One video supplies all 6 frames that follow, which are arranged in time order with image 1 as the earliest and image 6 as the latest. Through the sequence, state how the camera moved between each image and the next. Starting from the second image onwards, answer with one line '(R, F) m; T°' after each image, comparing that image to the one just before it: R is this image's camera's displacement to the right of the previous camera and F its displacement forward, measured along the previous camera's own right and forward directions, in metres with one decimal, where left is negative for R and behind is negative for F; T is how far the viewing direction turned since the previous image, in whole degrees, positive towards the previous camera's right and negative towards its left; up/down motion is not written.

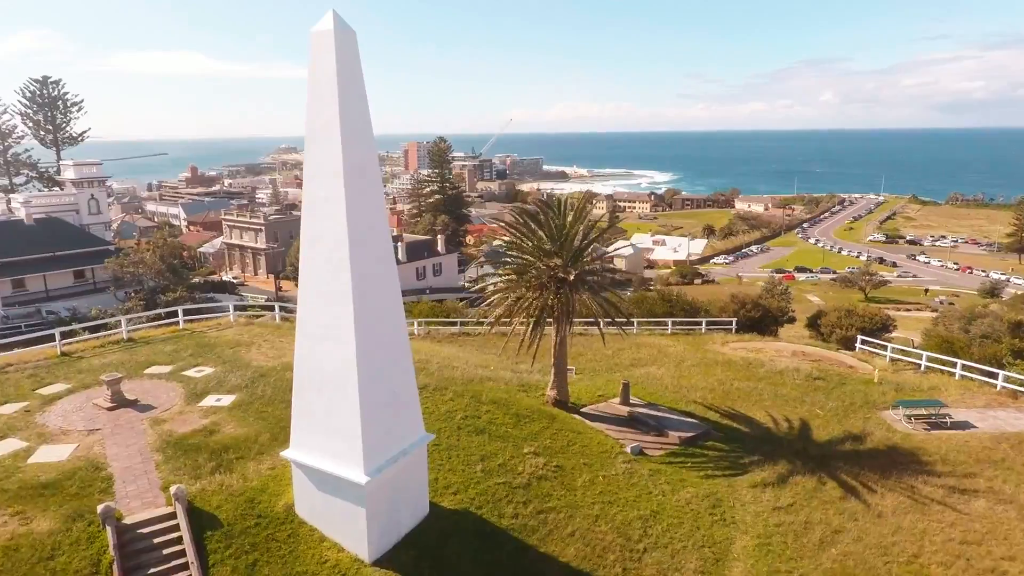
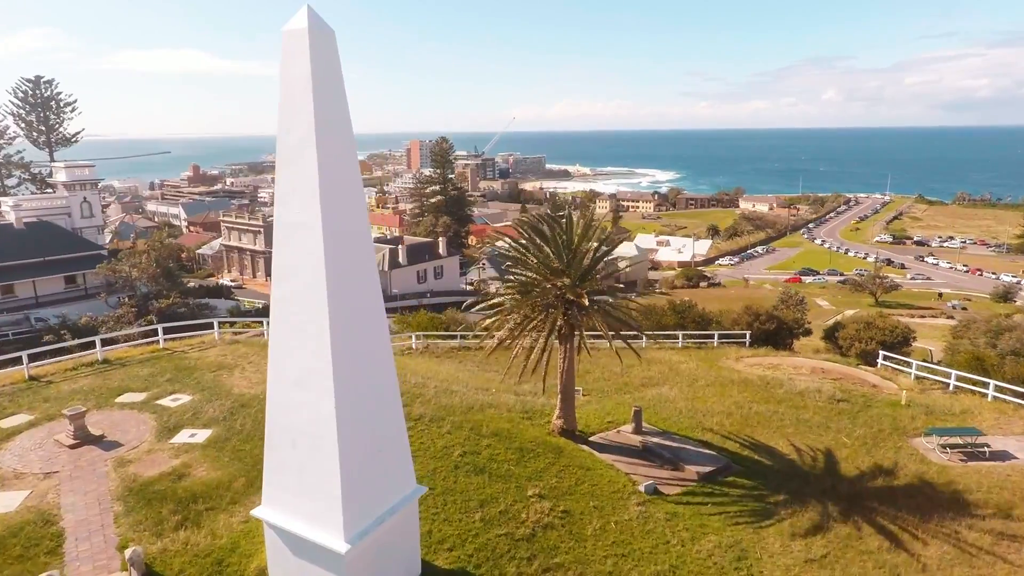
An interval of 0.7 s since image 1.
(0.0, +0.9) m; 0°
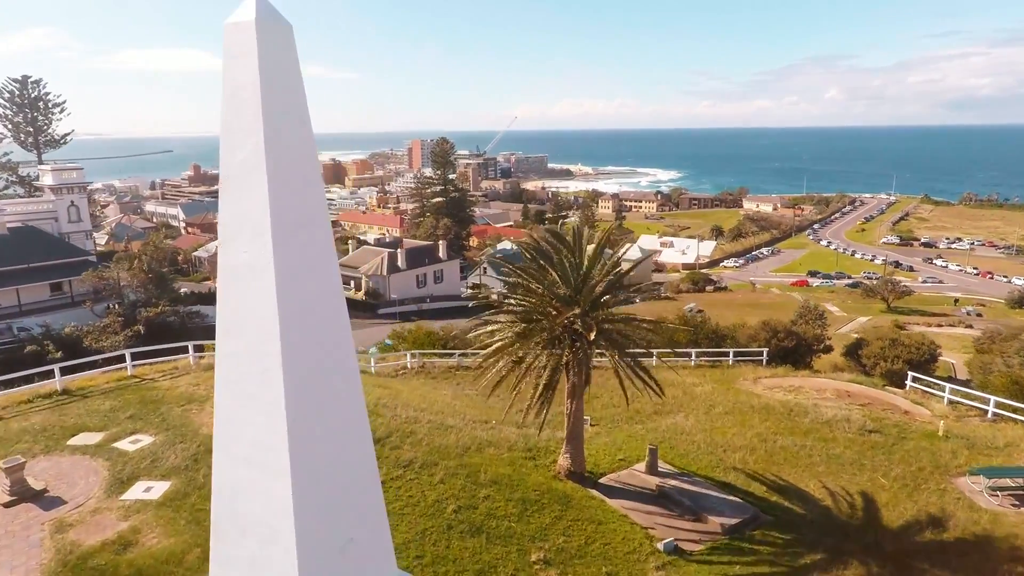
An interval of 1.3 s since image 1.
(0.0, +1.2) m; 0°
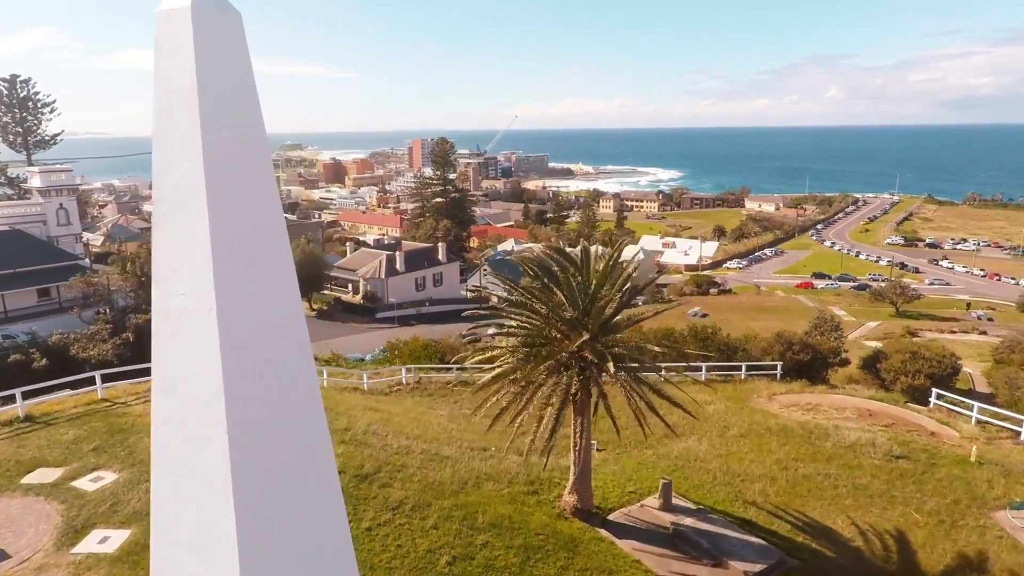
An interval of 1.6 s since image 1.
(0.0, +0.9) m; 0°
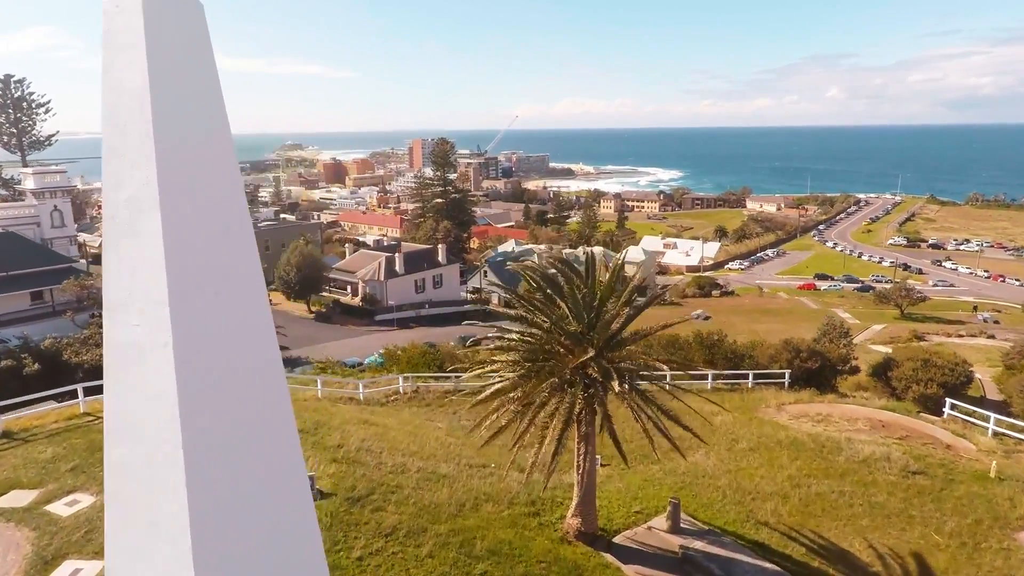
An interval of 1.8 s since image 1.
(0.0, +0.5) m; 0°
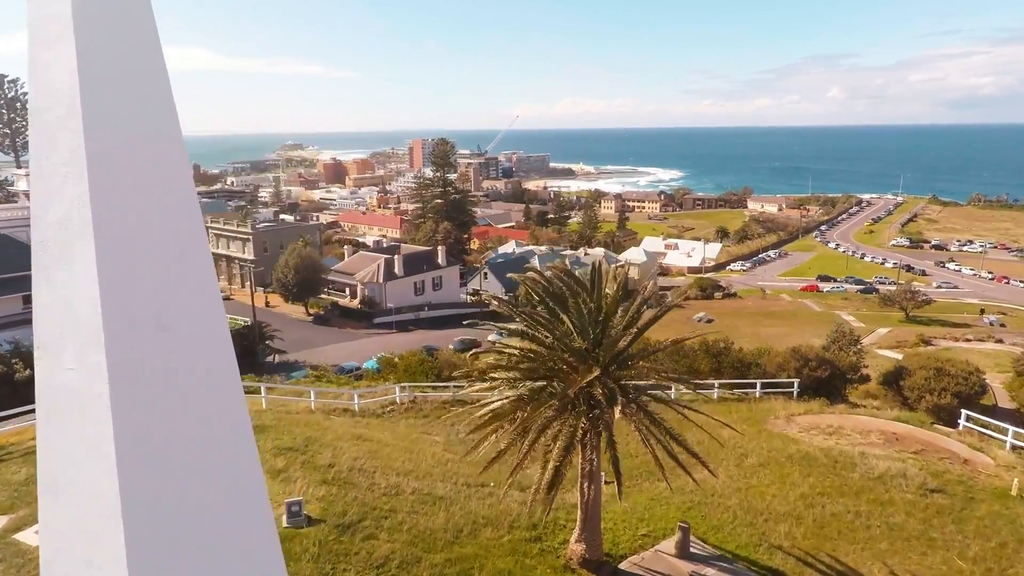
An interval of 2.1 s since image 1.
(0.0, +0.5) m; 0°
